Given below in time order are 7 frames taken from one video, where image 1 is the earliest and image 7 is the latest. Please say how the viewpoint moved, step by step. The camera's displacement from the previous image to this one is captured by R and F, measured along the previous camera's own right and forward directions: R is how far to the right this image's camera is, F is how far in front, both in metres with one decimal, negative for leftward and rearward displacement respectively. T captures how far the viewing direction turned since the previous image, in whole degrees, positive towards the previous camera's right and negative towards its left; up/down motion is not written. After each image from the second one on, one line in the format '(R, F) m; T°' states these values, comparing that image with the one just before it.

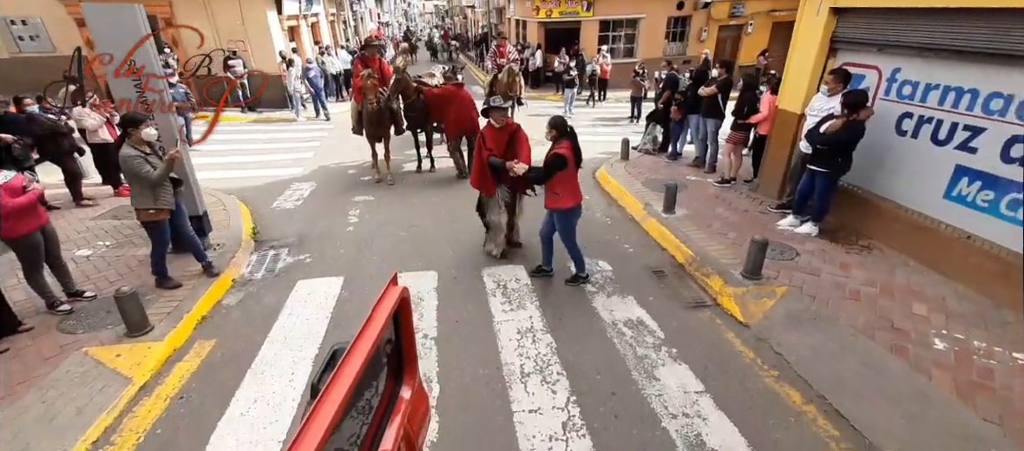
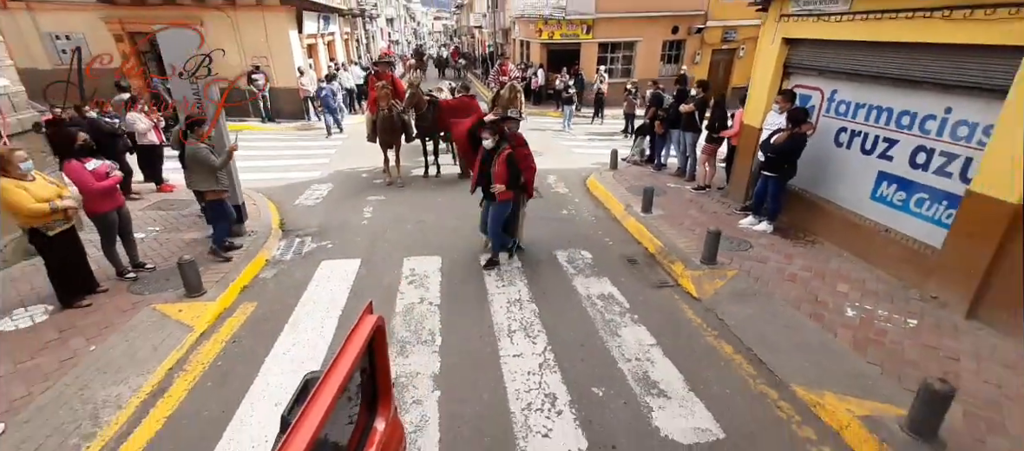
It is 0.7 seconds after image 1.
(+0.1, -0.9) m; 0°
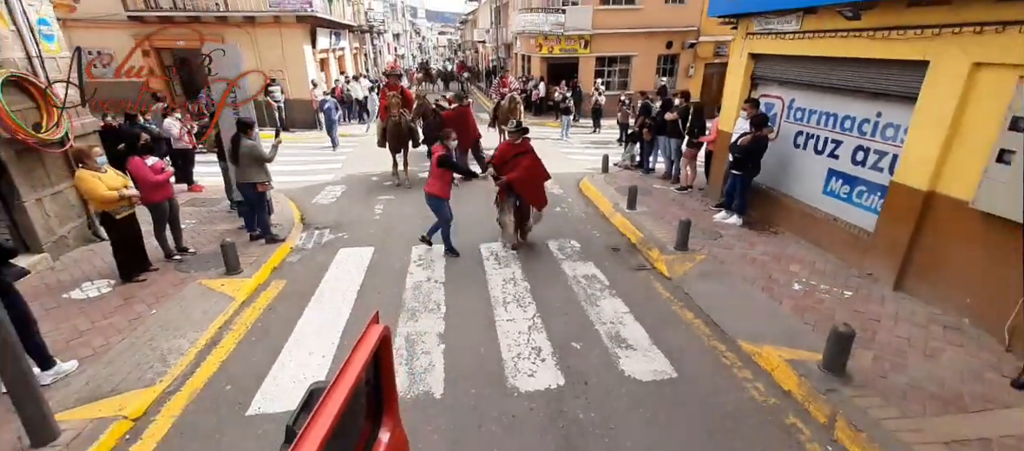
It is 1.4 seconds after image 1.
(+0.1, -0.8) m; 0°
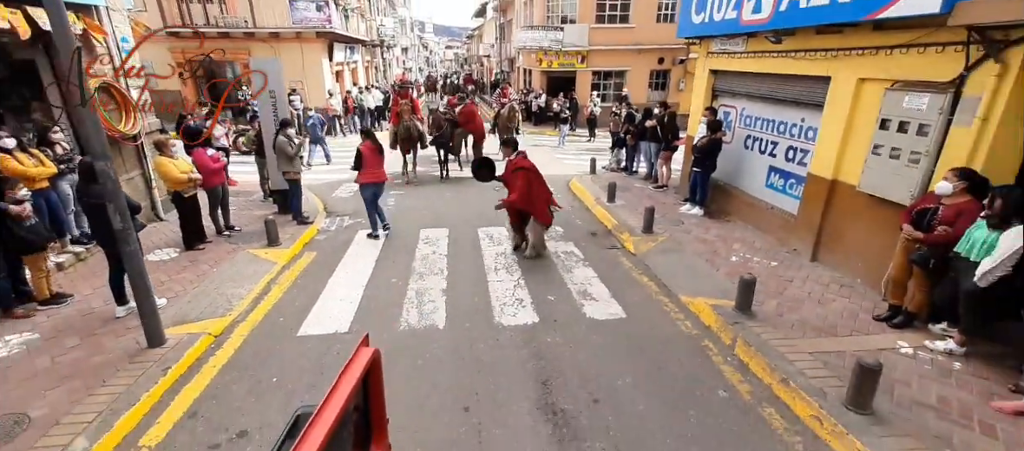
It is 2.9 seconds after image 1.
(+0.2, -1.3) m; -1°
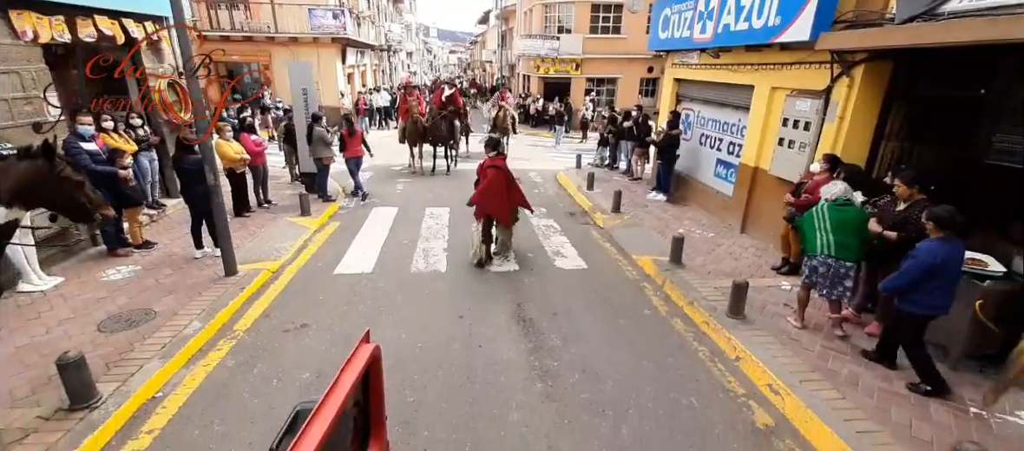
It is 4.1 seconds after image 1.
(+0.2, -1.6) m; 0°
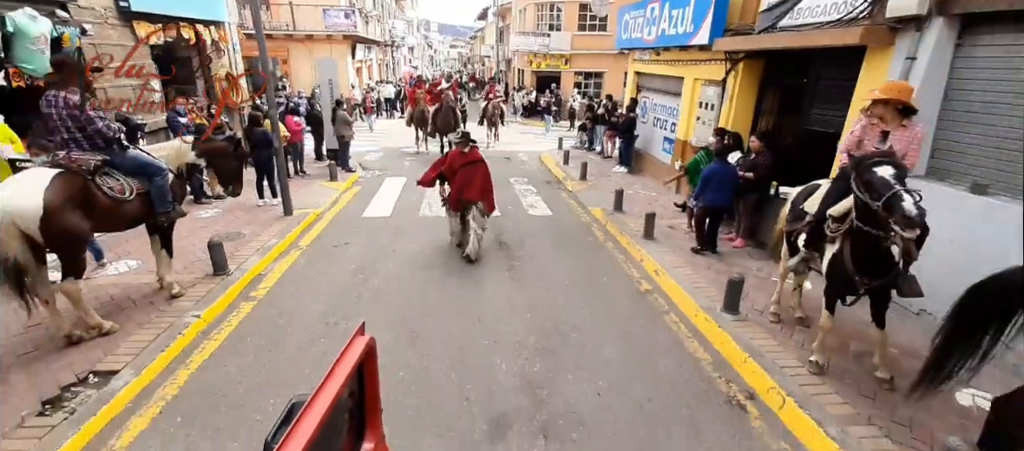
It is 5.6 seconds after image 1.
(+0.3, -2.3) m; 0°
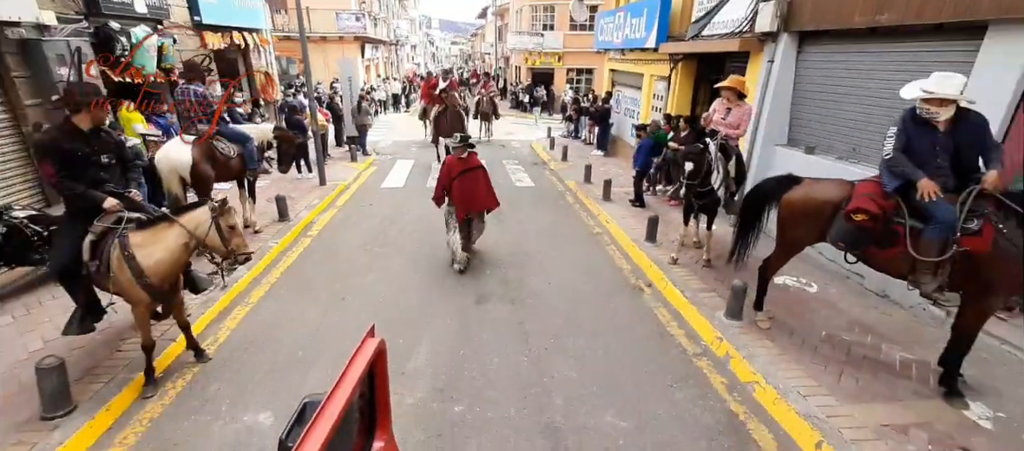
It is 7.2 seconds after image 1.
(+0.3, -2.1) m; 0°
